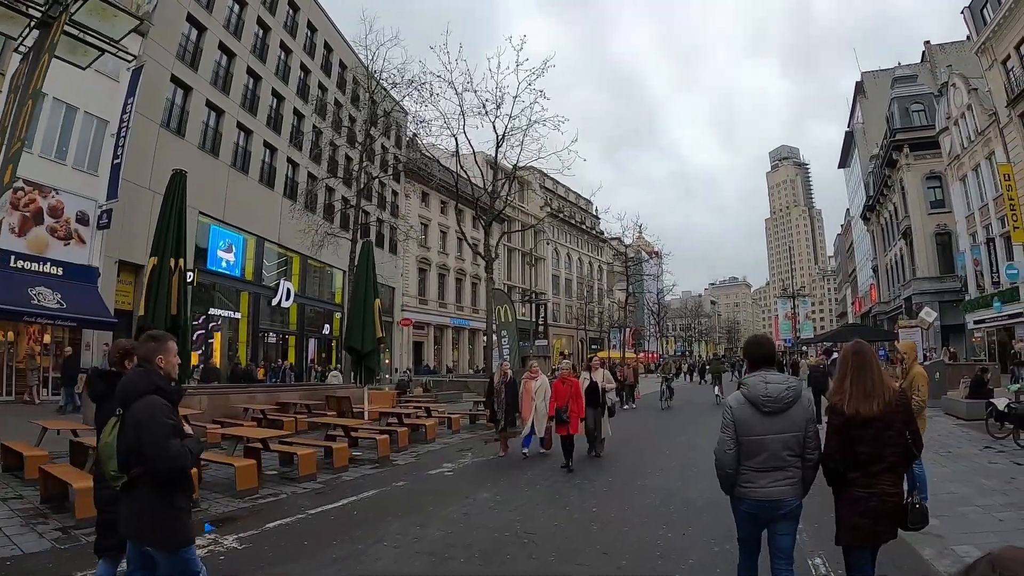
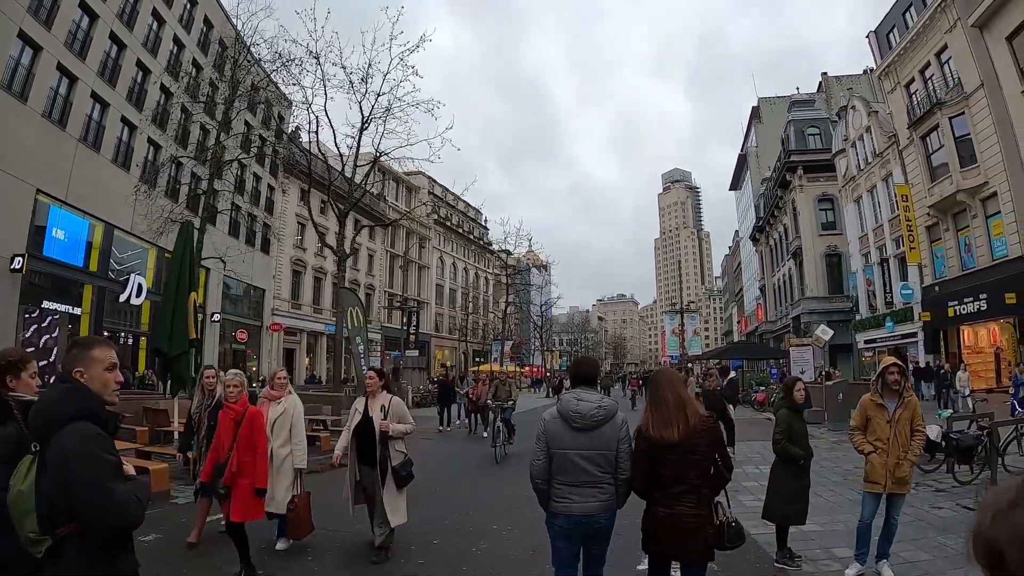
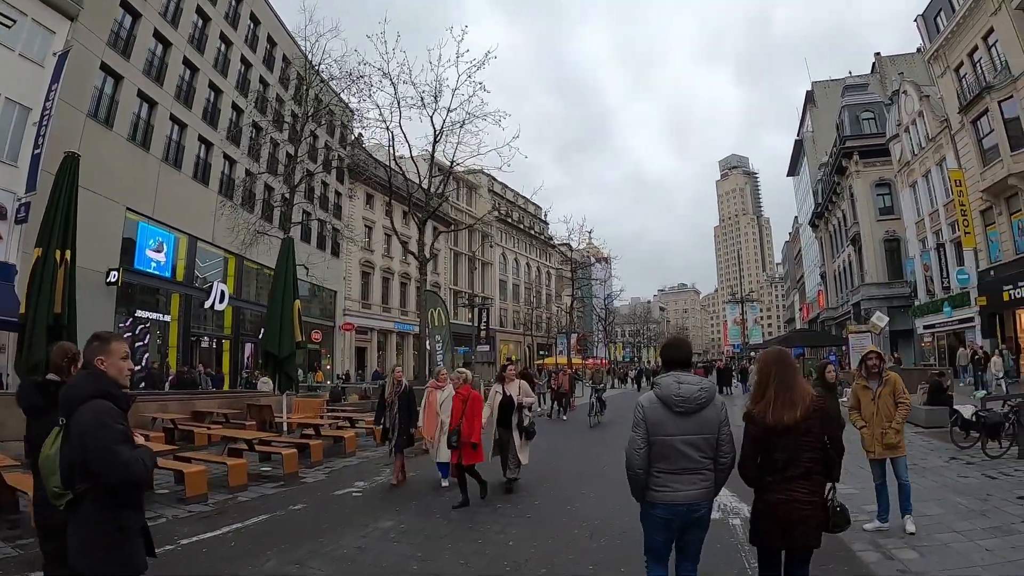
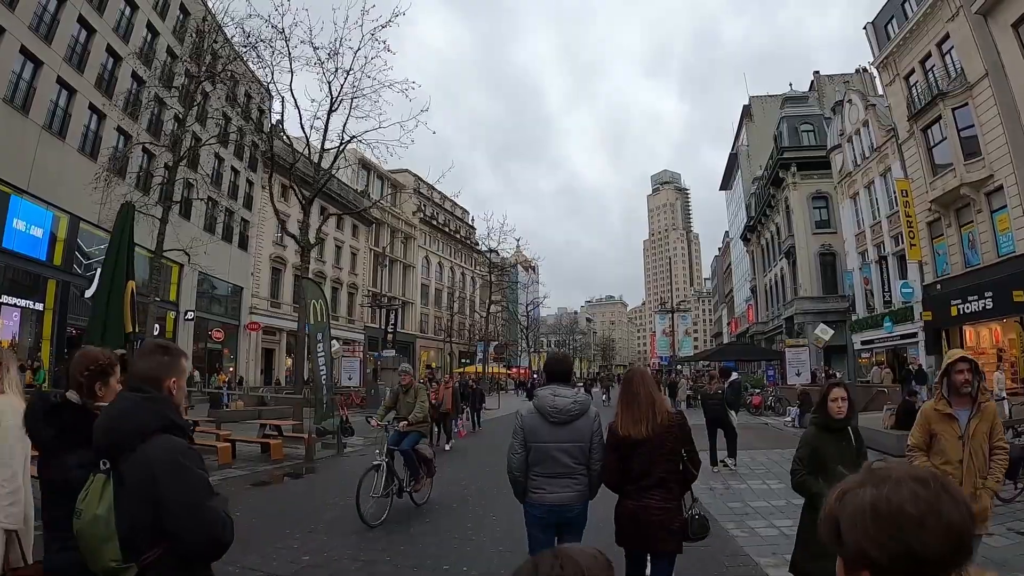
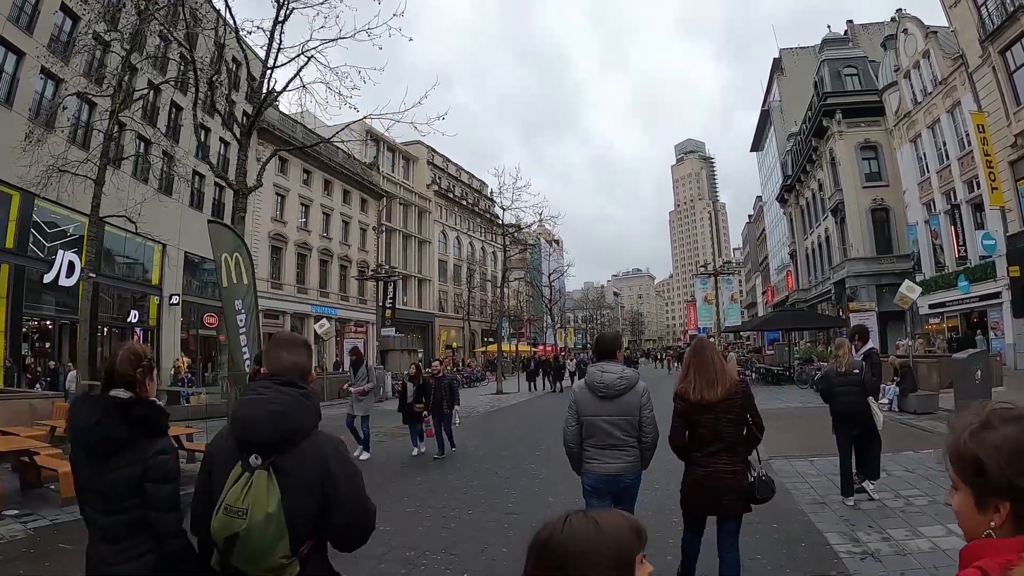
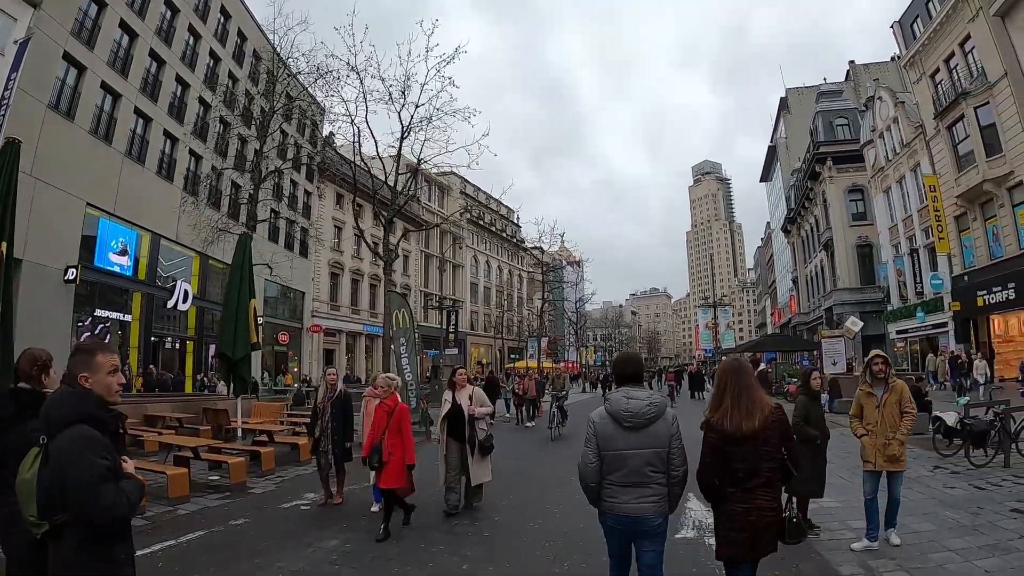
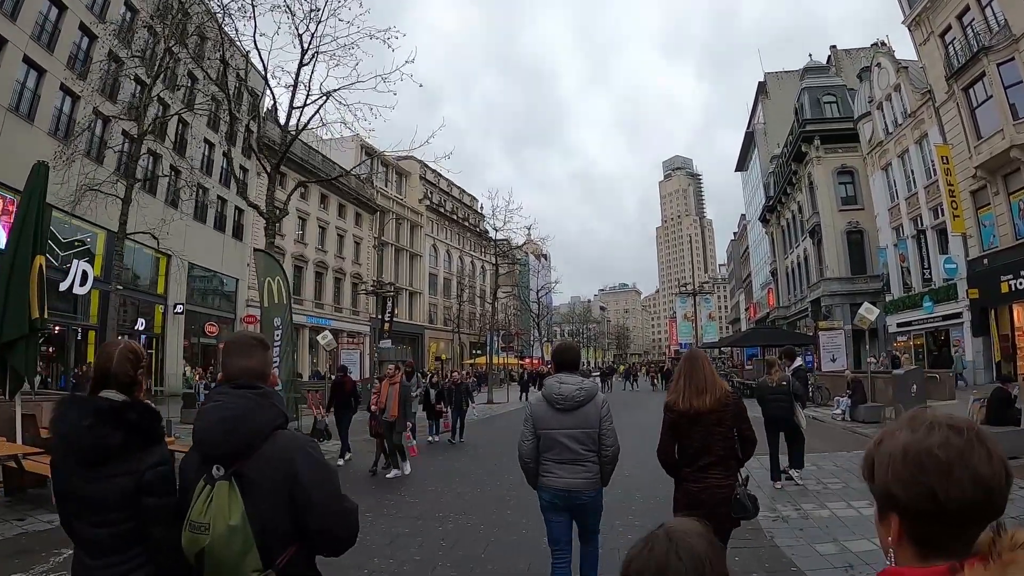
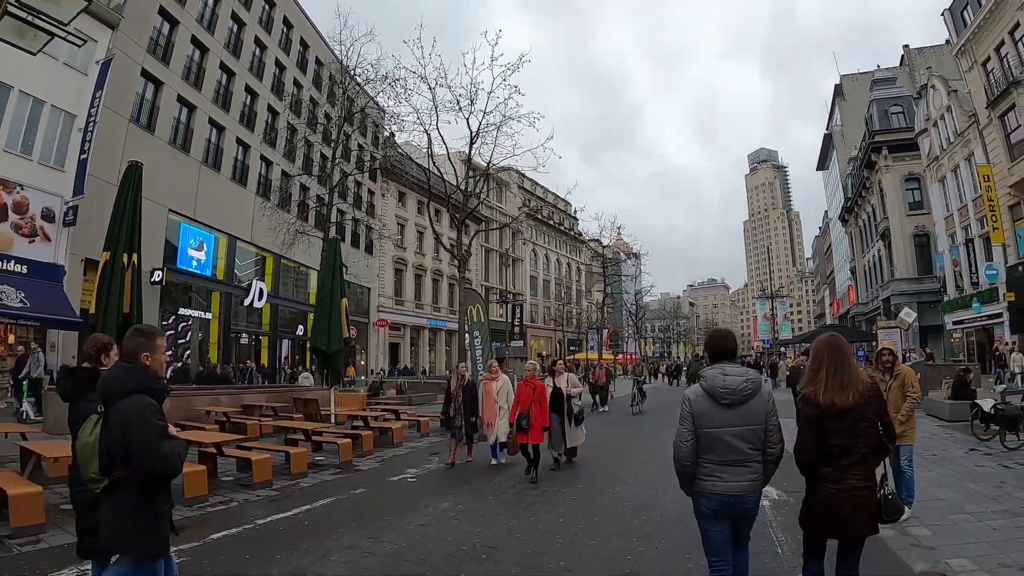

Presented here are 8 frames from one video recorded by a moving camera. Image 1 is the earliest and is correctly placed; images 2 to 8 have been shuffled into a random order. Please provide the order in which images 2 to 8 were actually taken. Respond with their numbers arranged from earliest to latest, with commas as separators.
8, 3, 6, 2, 4, 7, 5
